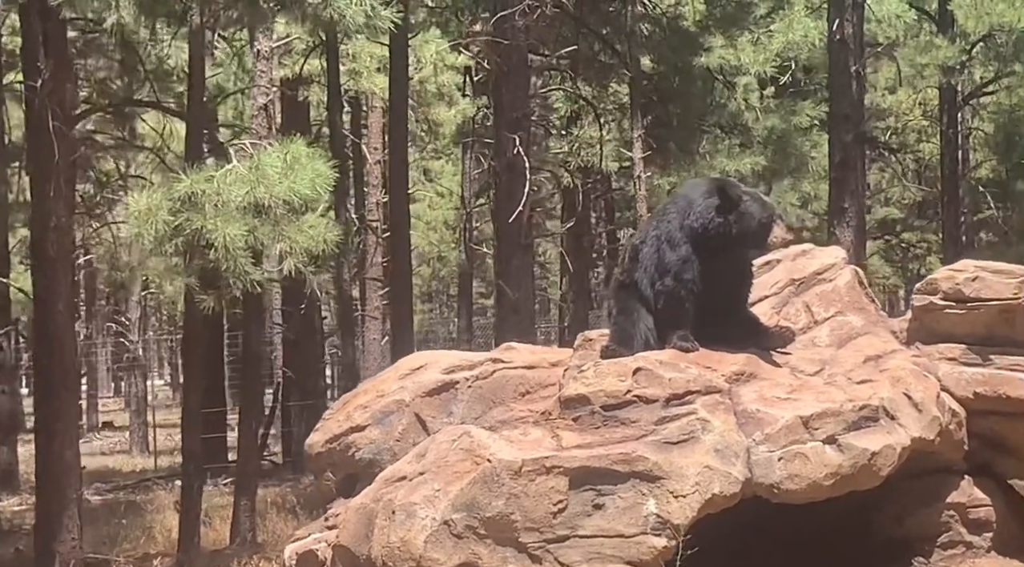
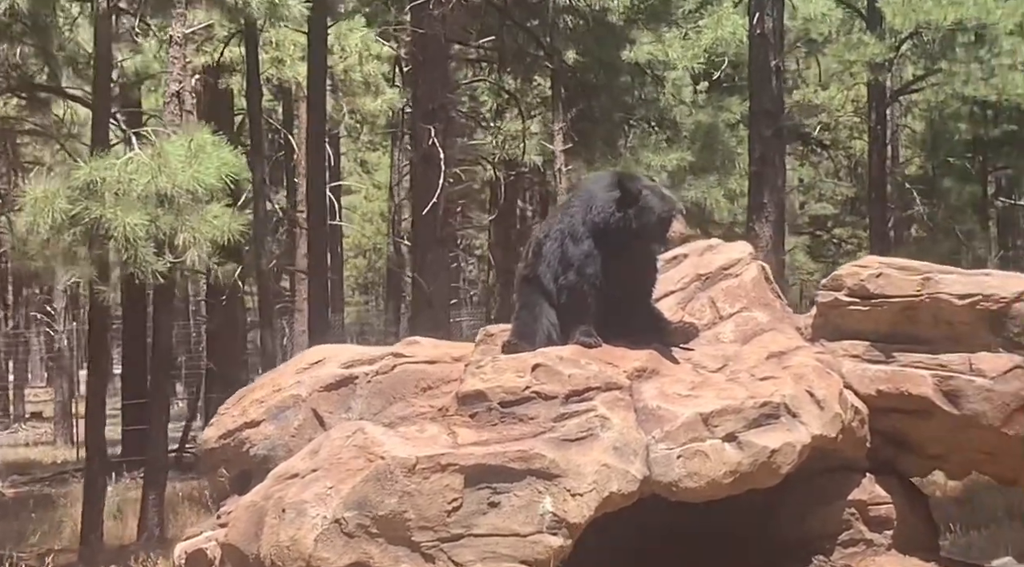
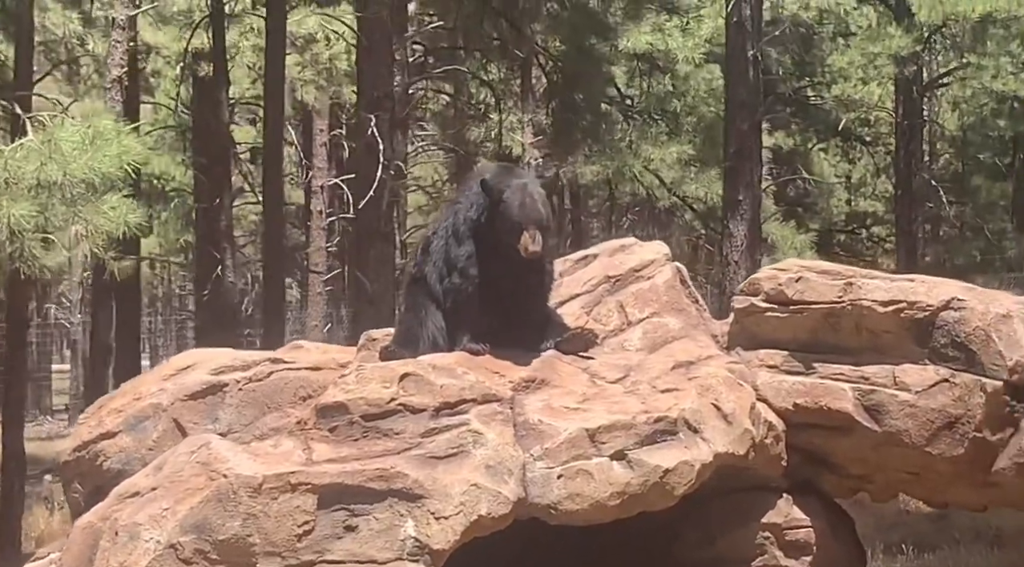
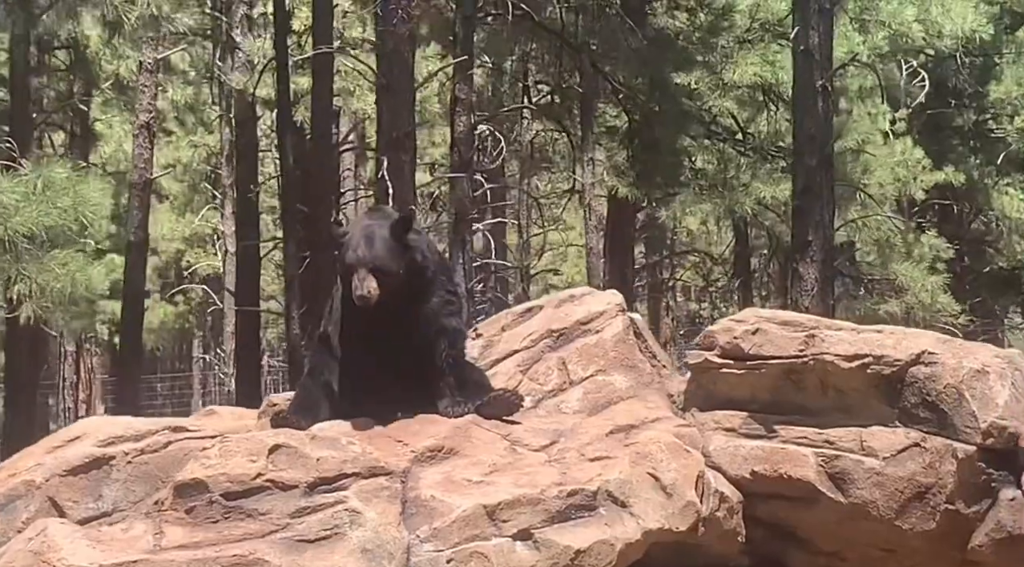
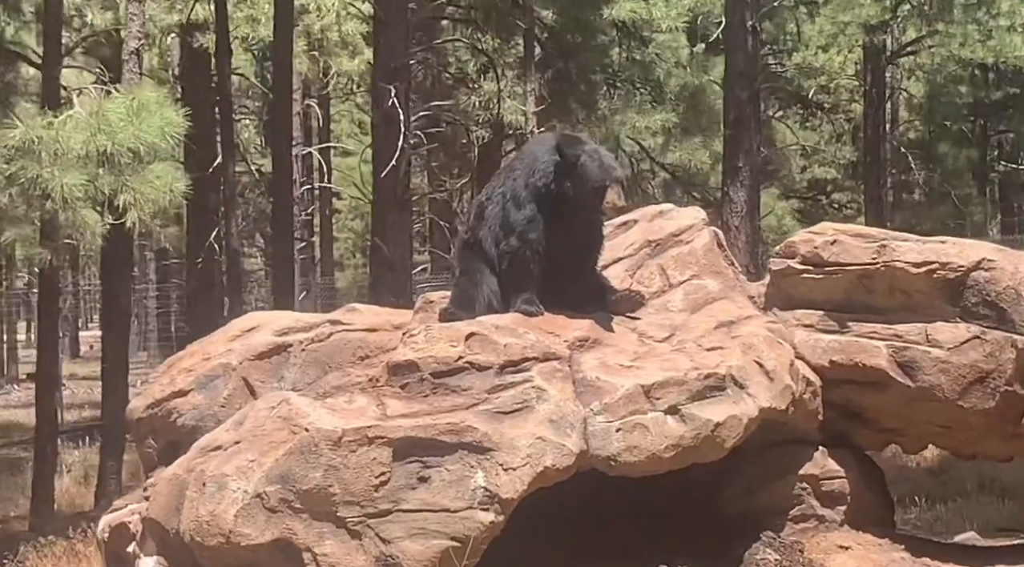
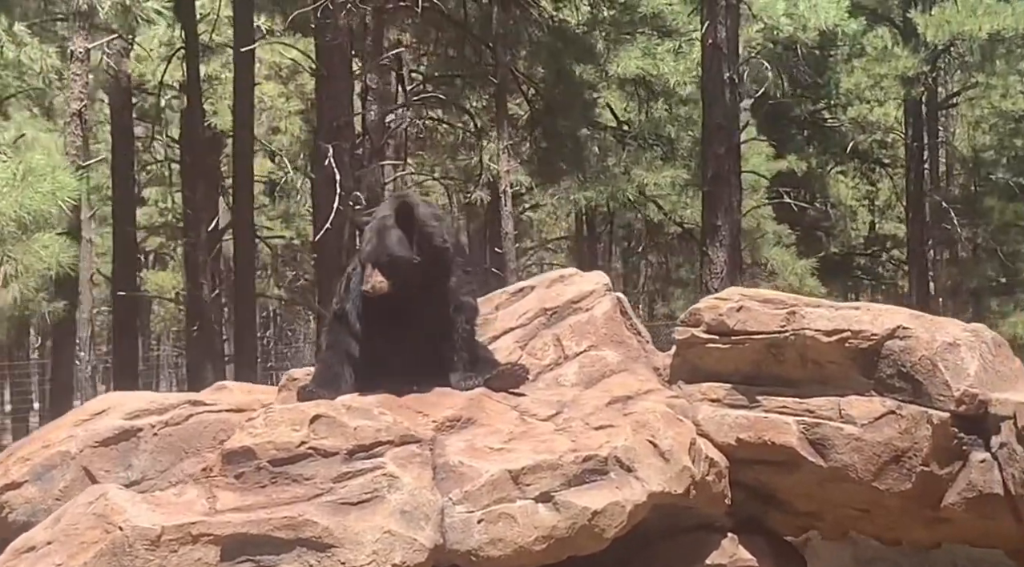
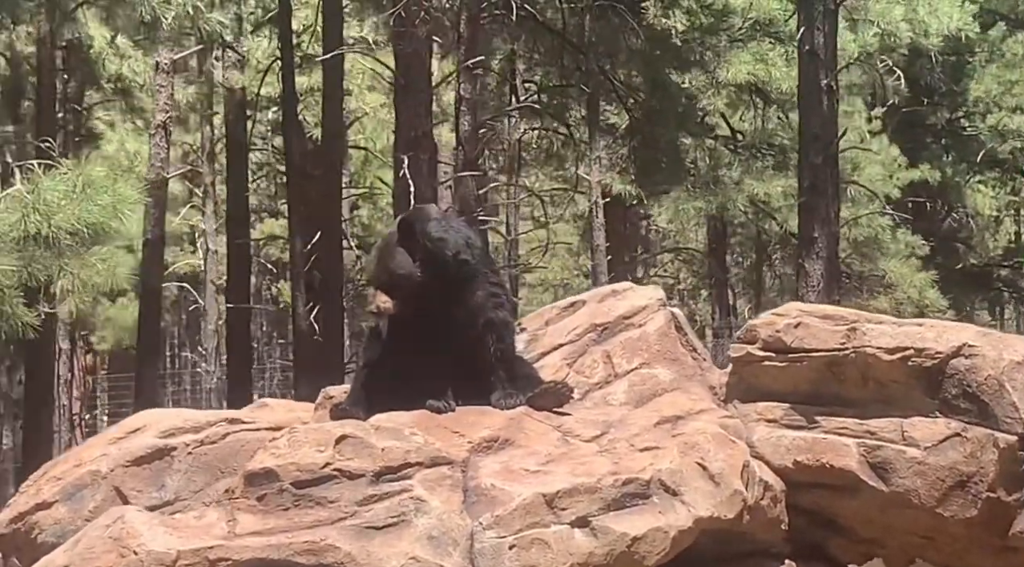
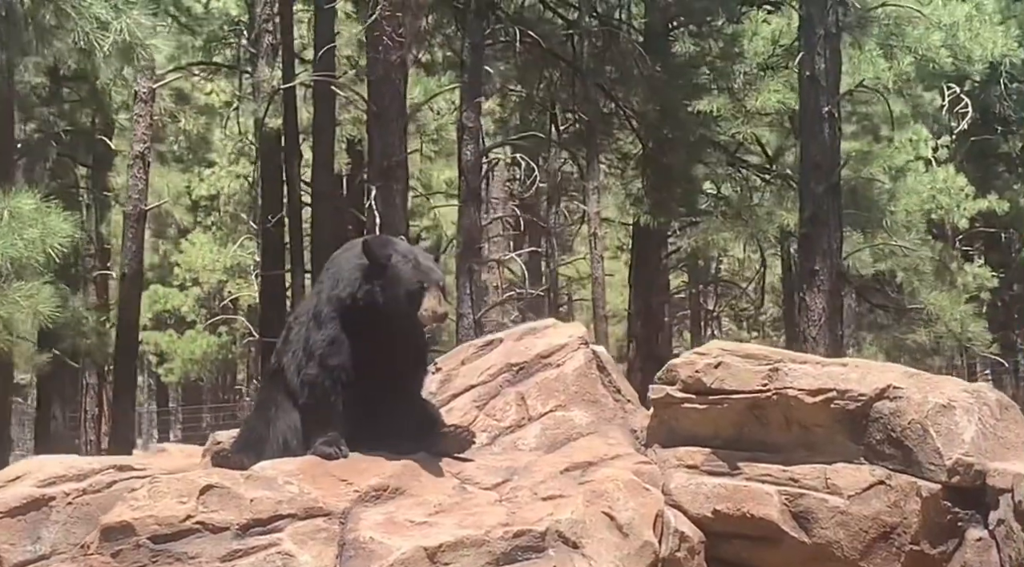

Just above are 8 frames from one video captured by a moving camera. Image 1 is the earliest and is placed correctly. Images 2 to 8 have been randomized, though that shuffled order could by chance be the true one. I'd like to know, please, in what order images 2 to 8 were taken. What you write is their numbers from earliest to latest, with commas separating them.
2, 5, 3, 6, 7, 4, 8
